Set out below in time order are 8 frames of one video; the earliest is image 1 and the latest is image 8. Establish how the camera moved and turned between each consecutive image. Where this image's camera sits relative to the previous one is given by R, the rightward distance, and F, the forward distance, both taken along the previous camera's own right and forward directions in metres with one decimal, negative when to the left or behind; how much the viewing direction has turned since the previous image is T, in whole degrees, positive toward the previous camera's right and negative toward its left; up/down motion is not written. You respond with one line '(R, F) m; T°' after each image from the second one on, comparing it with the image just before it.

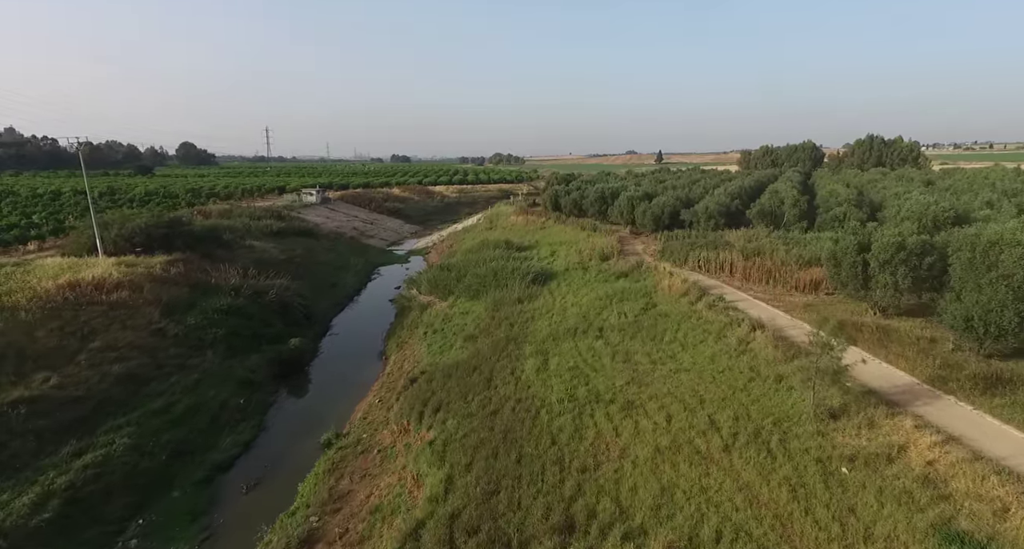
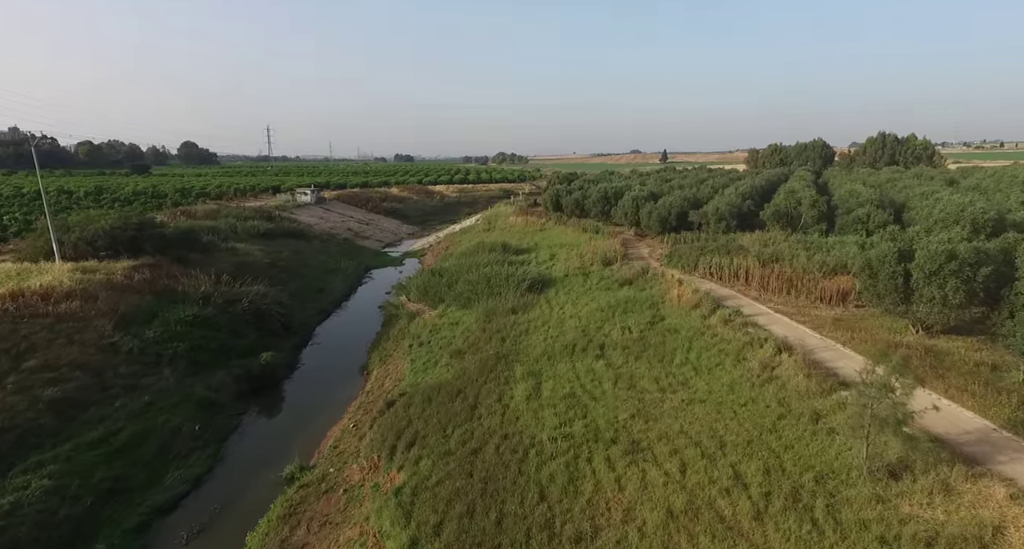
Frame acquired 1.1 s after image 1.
(+0.3, +1.5) m; 0°
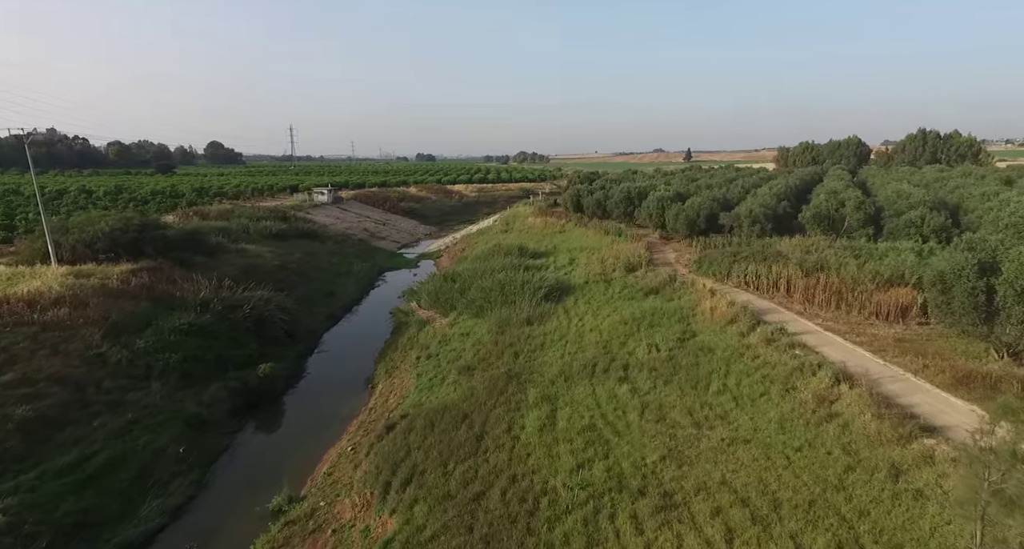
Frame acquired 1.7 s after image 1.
(+0.1, +1.2) m; -2°
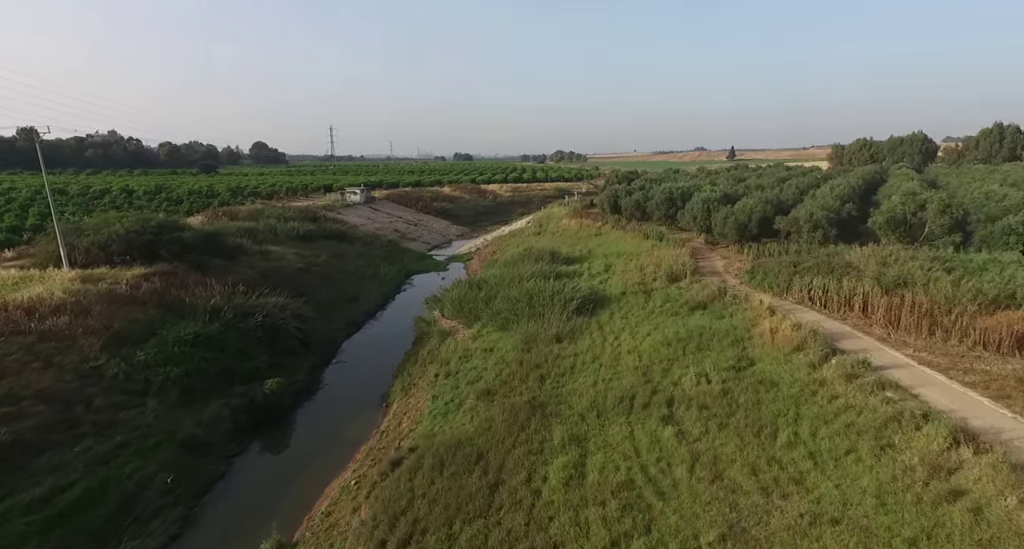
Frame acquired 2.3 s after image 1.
(+0.2, +1.5) m; -4°
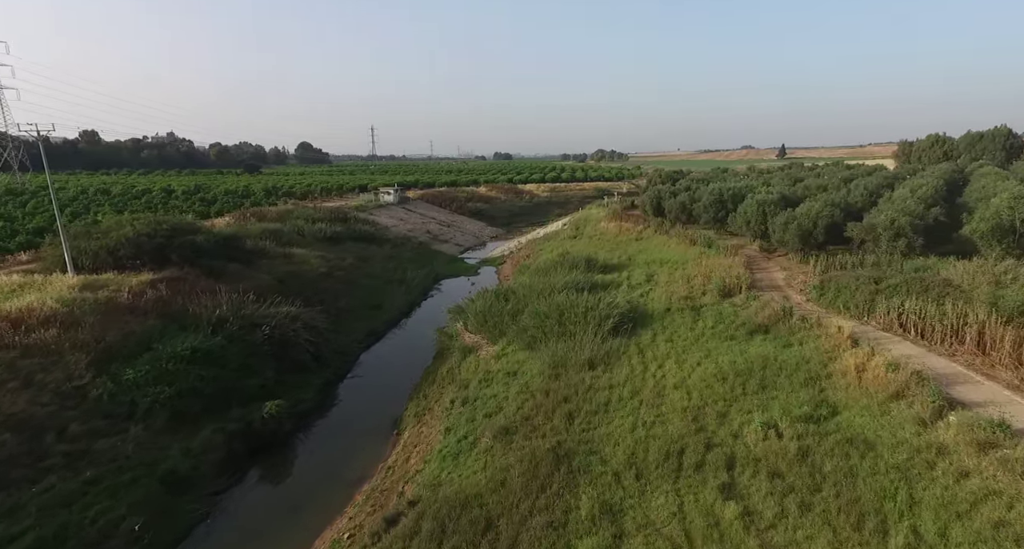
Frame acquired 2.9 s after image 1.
(+0.2, +1.7) m; -4°
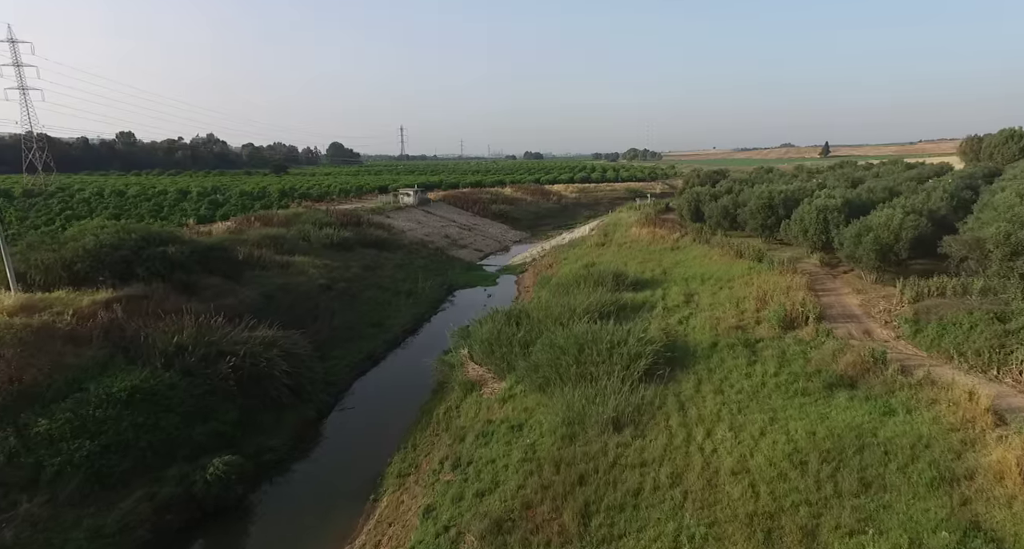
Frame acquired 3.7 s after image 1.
(+0.4, +2.6) m; -3°
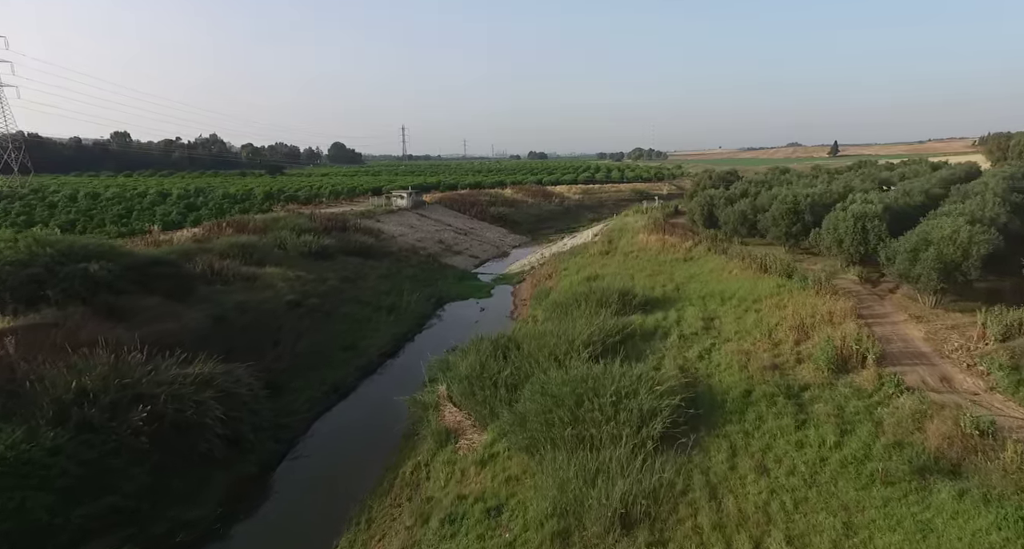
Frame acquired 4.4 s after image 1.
(+0.4, +2.4) m; 0°
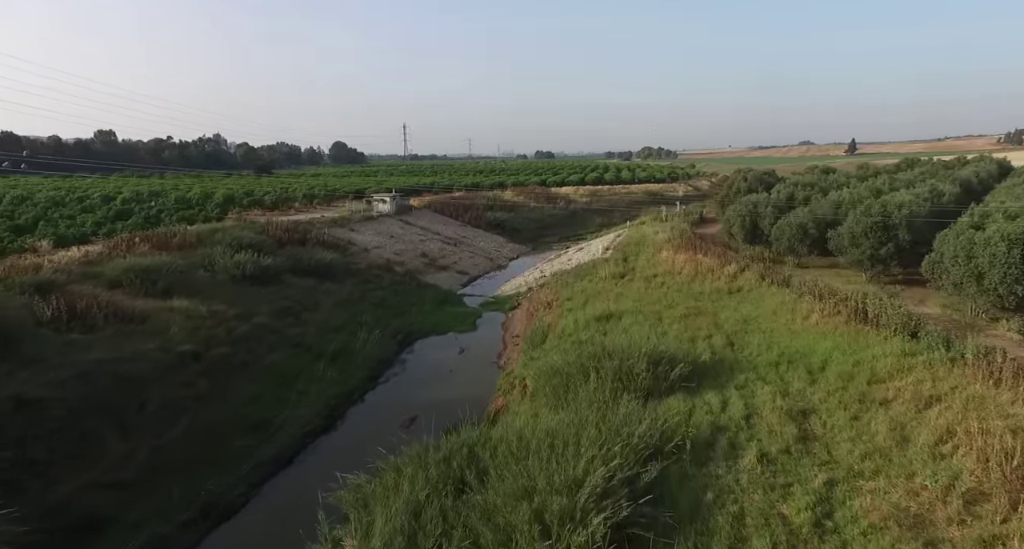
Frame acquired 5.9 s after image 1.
(+0.6, +5.5) m; -1°
